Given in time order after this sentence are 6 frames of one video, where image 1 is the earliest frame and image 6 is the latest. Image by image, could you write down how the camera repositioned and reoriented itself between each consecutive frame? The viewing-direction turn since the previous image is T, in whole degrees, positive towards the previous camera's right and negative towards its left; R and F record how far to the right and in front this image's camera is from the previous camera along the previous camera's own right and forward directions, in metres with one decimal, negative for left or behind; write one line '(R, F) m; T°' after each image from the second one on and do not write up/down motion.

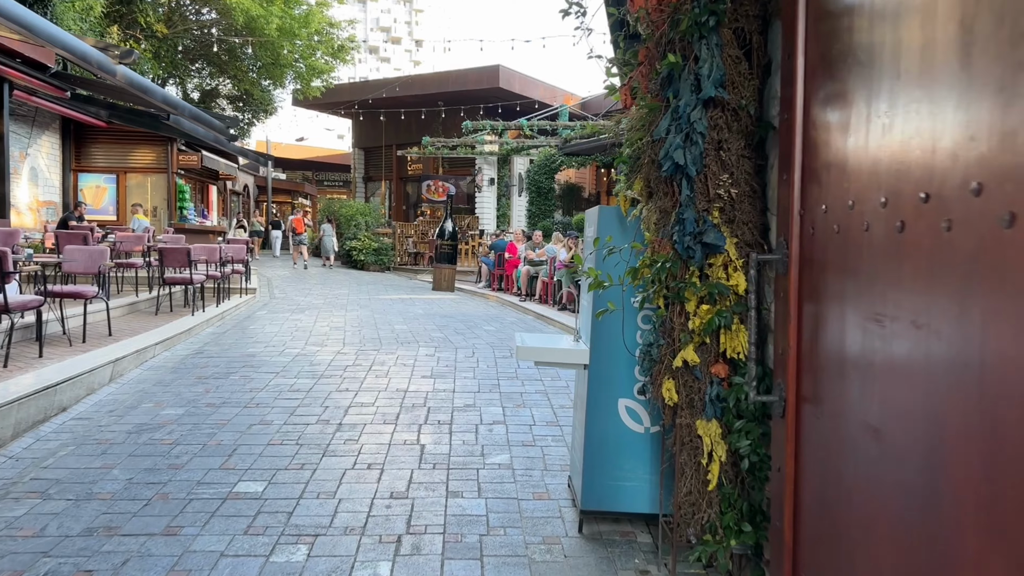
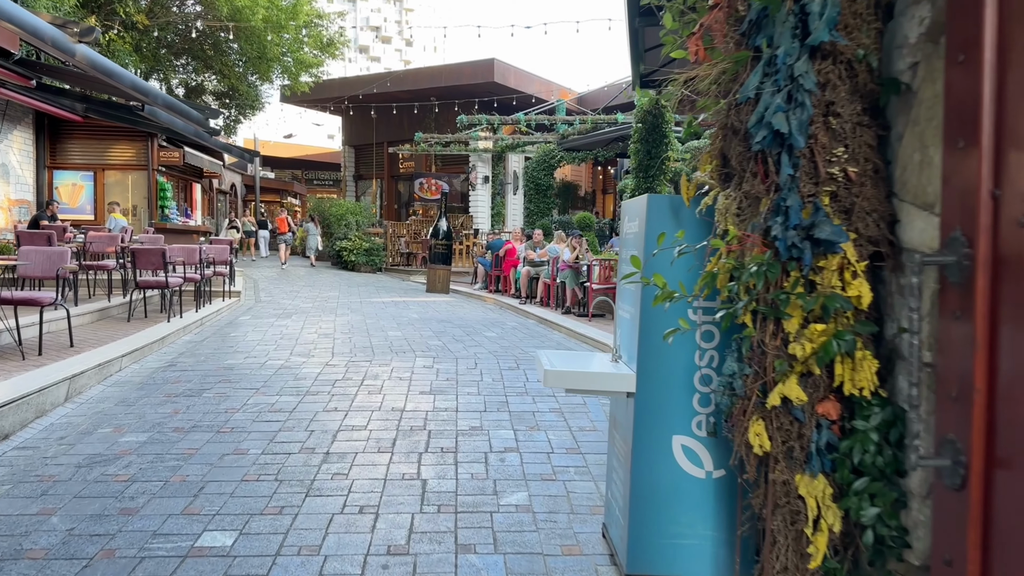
(-0.1, +0.7) m; +1°
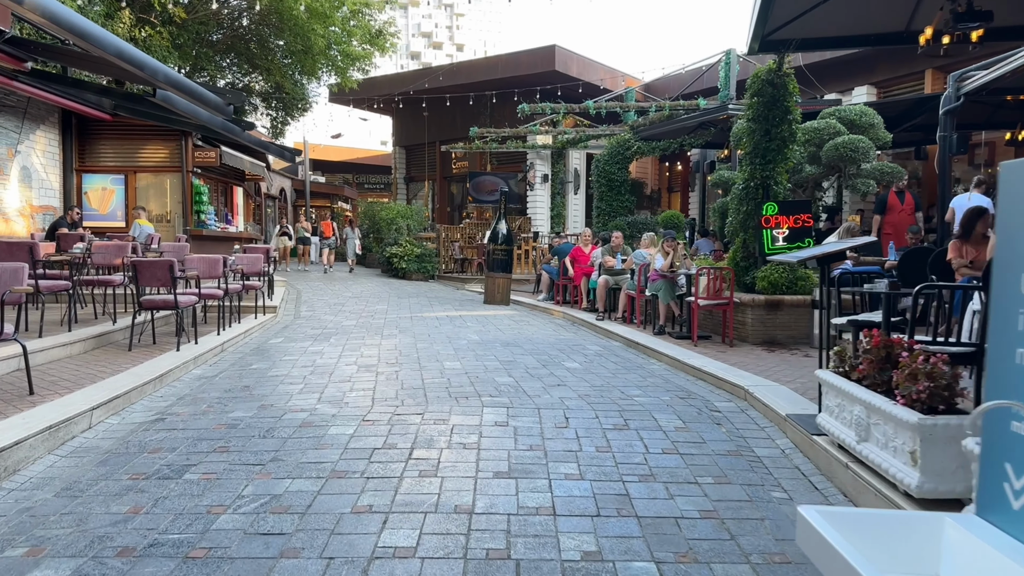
(-0.4, +1.9) m; -4°
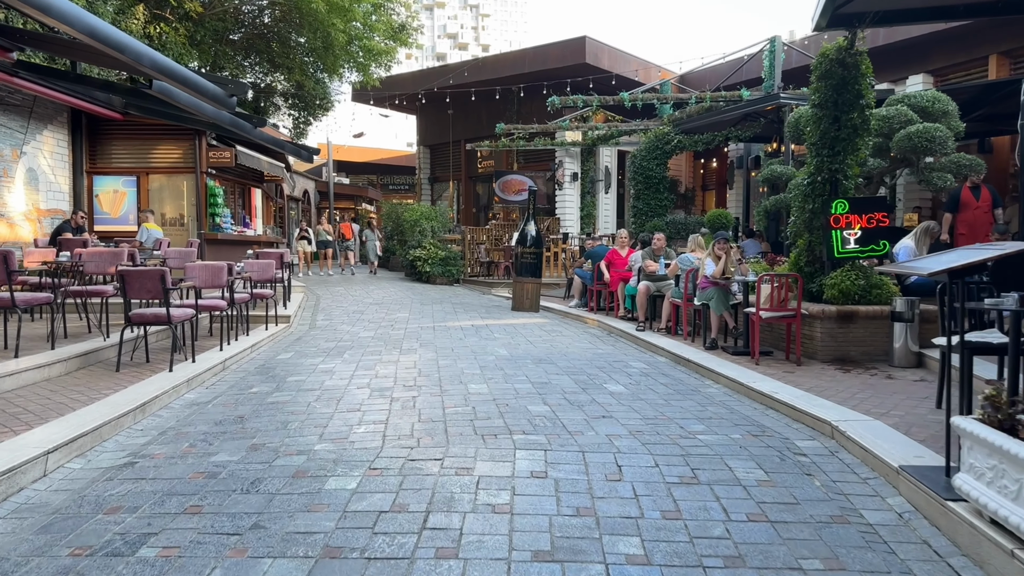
(-0.1, +0.9) m; -2°
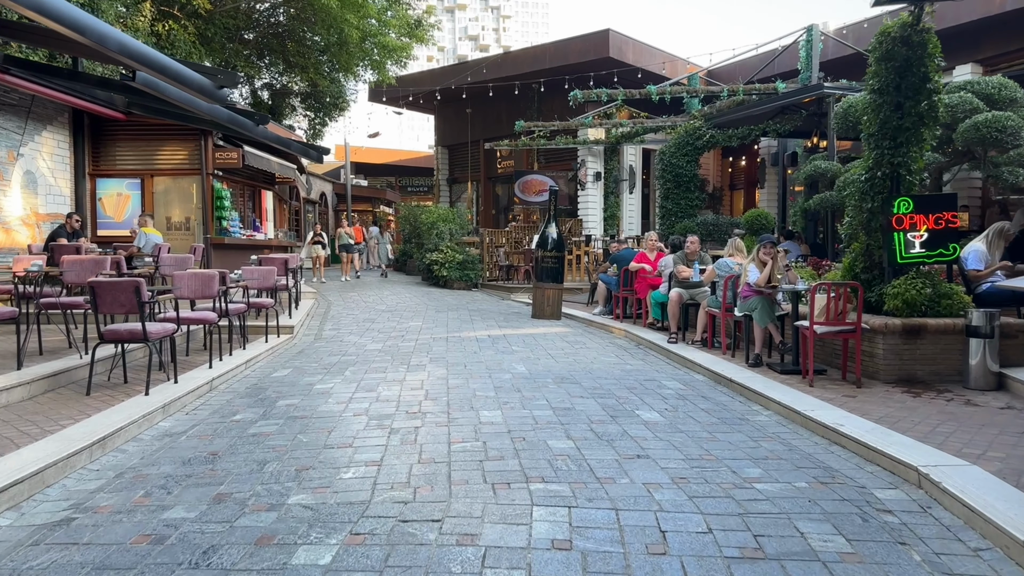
(0.0, +0.8) m; -2°
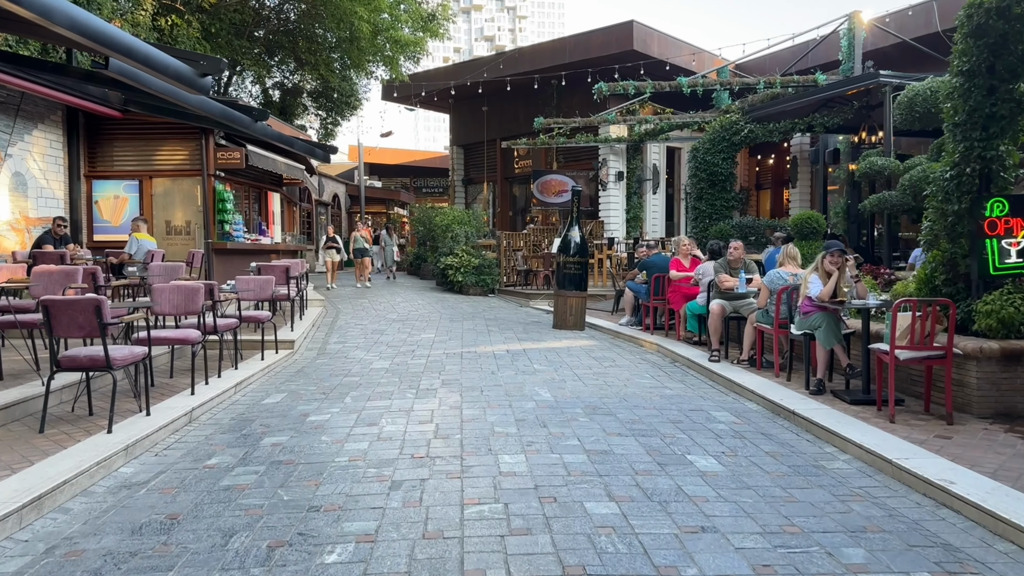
(-0.1, +0.9) m; -1°
